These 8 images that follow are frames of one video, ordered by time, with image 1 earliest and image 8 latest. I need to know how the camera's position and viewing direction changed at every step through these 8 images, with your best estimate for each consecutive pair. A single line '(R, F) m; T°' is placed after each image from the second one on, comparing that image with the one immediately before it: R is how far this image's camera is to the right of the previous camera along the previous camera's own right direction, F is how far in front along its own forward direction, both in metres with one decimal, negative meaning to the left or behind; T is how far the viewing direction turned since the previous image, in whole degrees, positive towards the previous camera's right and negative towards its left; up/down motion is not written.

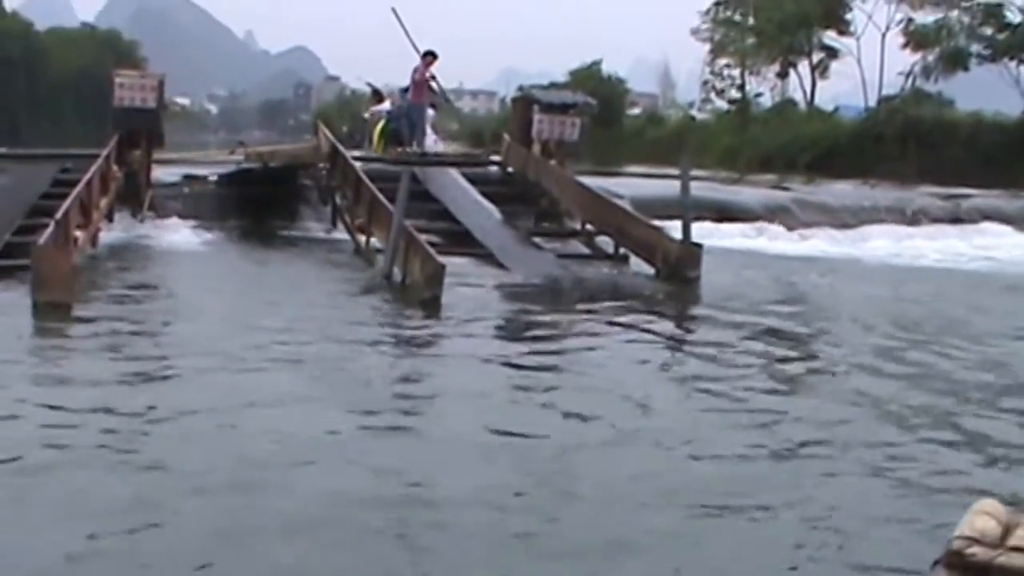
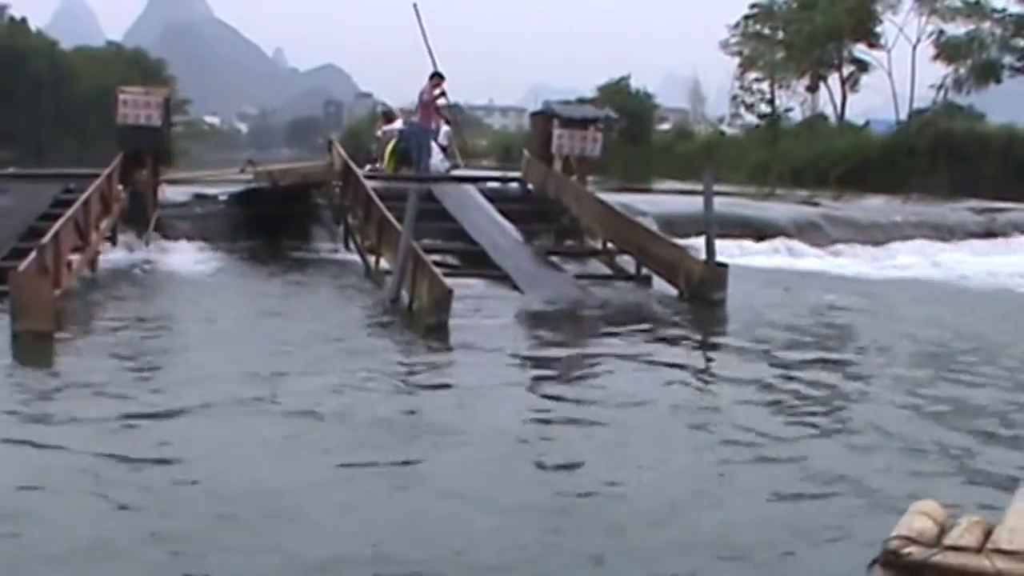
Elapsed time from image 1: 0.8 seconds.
(-0.5, +1.2) m; -1°
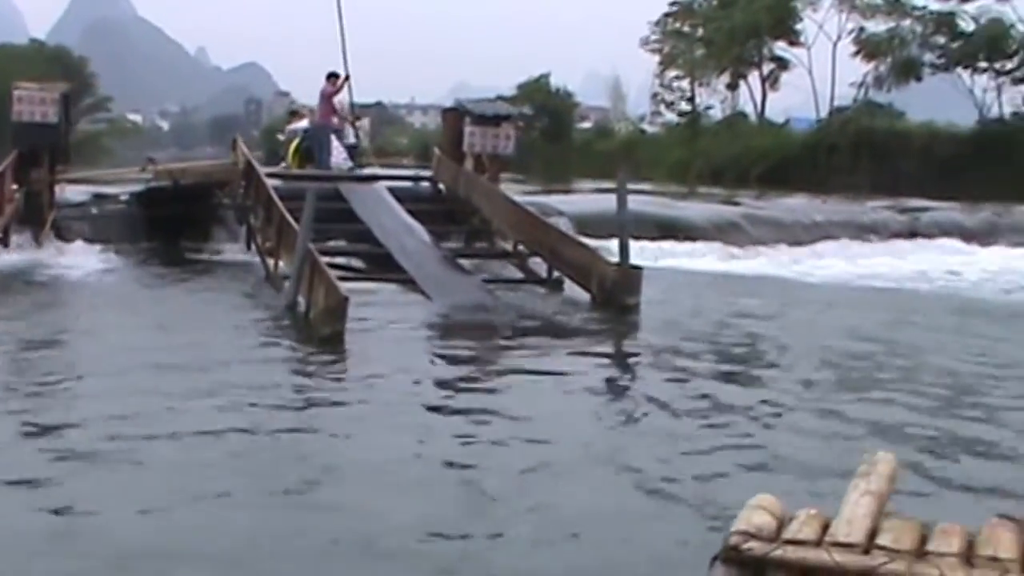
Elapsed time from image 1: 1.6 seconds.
(+0.2, -0.1) m; +2°
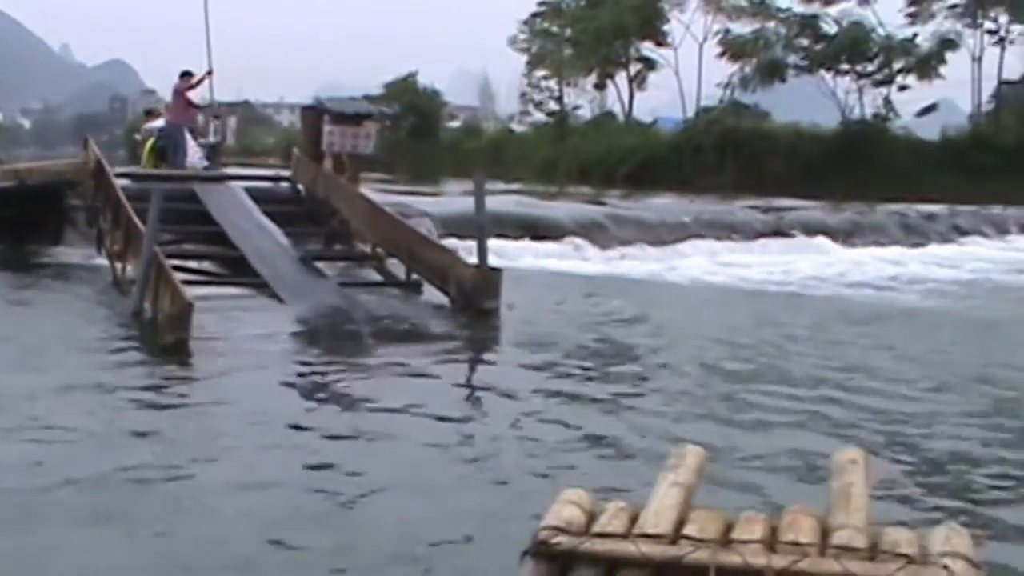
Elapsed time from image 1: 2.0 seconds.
(+0.2, -0.2) m; +4°
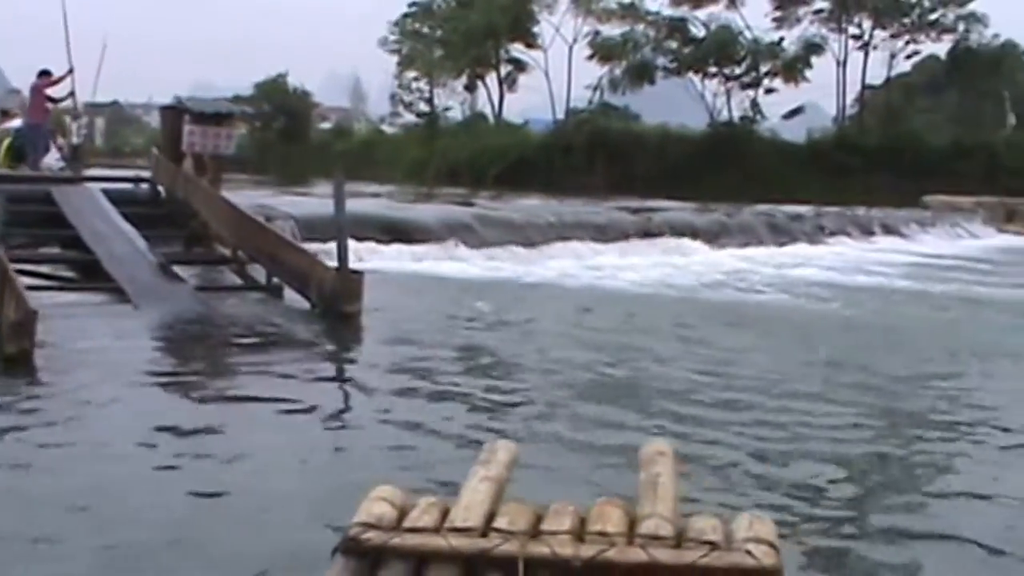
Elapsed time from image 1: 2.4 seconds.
(-0.3, -0.8) m; -3°
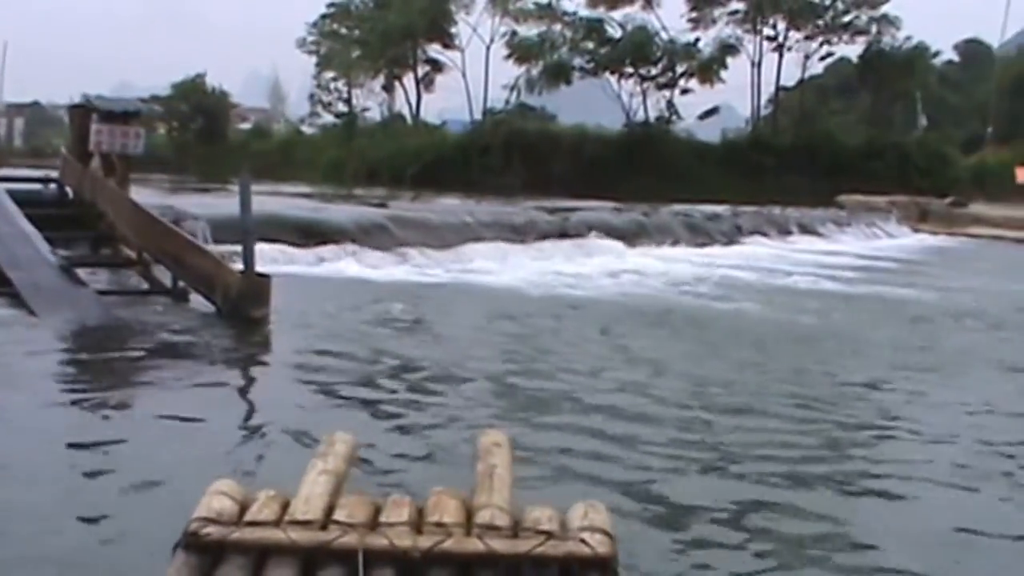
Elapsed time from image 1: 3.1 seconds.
(+0.1, 0.0) m; +2°
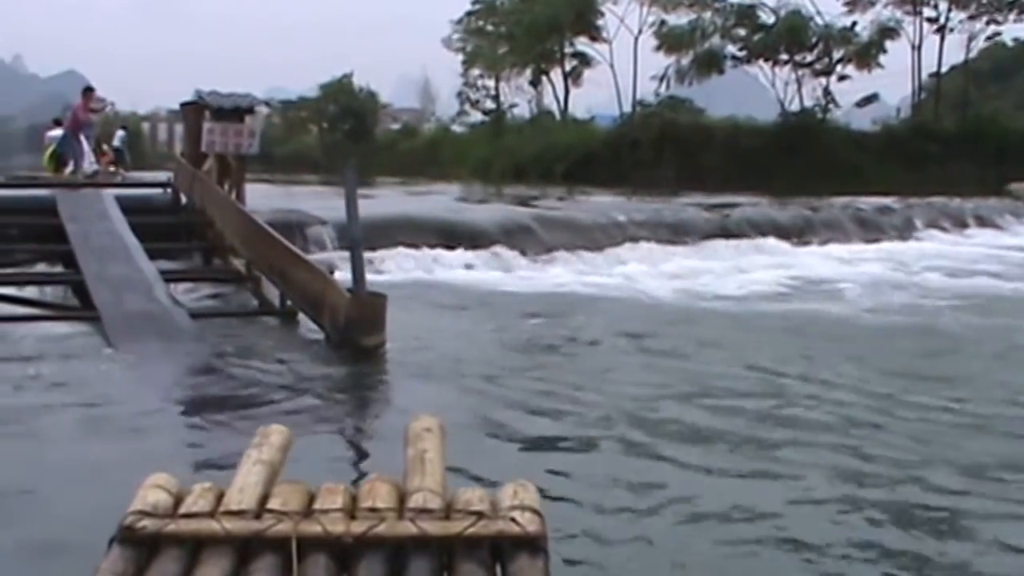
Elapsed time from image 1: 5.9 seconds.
(+0.2, +1.1) m; -5°
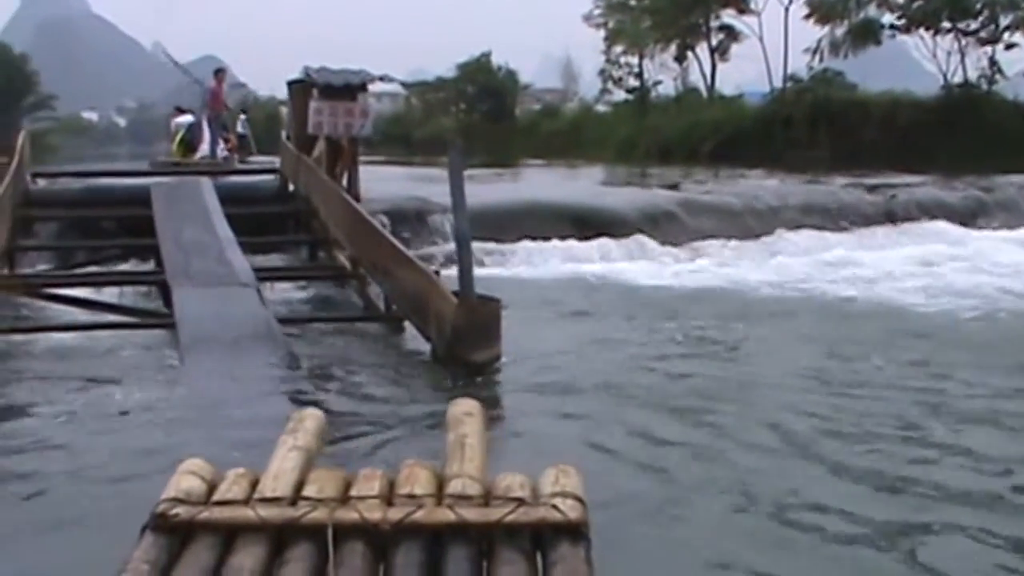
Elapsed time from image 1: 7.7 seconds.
(0.0, +1.5) m; -5°
